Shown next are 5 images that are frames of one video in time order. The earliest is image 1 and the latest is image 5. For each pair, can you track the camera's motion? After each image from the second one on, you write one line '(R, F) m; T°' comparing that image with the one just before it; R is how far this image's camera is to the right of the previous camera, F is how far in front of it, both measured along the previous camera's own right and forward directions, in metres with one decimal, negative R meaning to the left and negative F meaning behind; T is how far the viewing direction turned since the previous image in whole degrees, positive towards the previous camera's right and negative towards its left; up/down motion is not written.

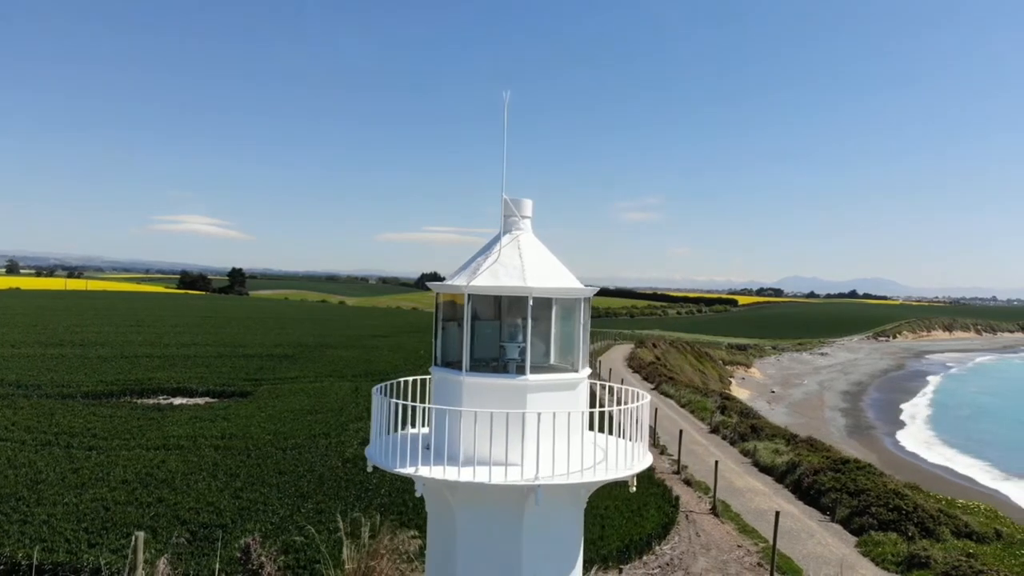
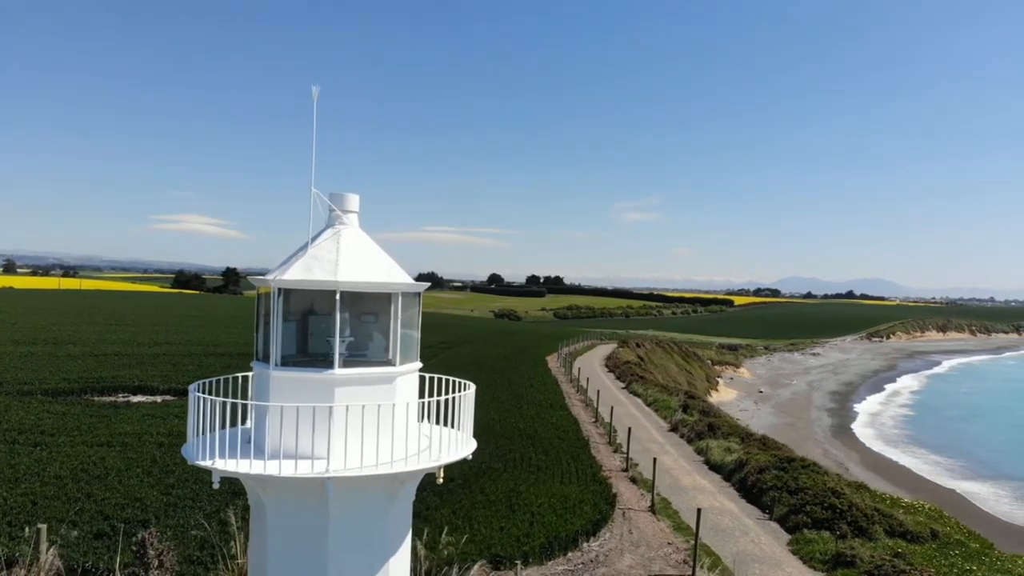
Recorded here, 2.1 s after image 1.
(+1.9, -0.1) m; 0°
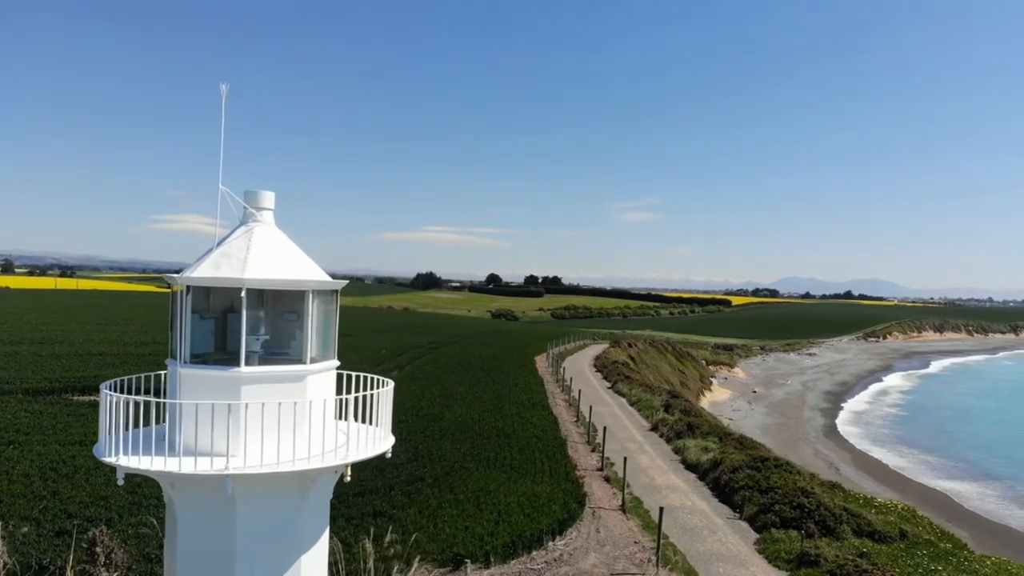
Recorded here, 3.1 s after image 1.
(+0.9, 0.0) m; 0°
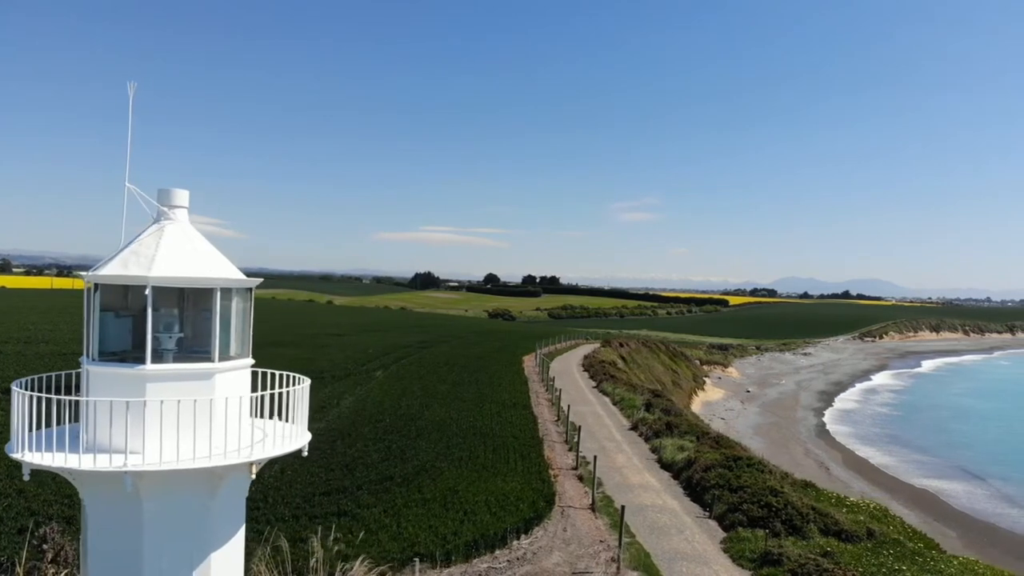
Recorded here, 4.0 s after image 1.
(+0.9, 0.0) m; 0°
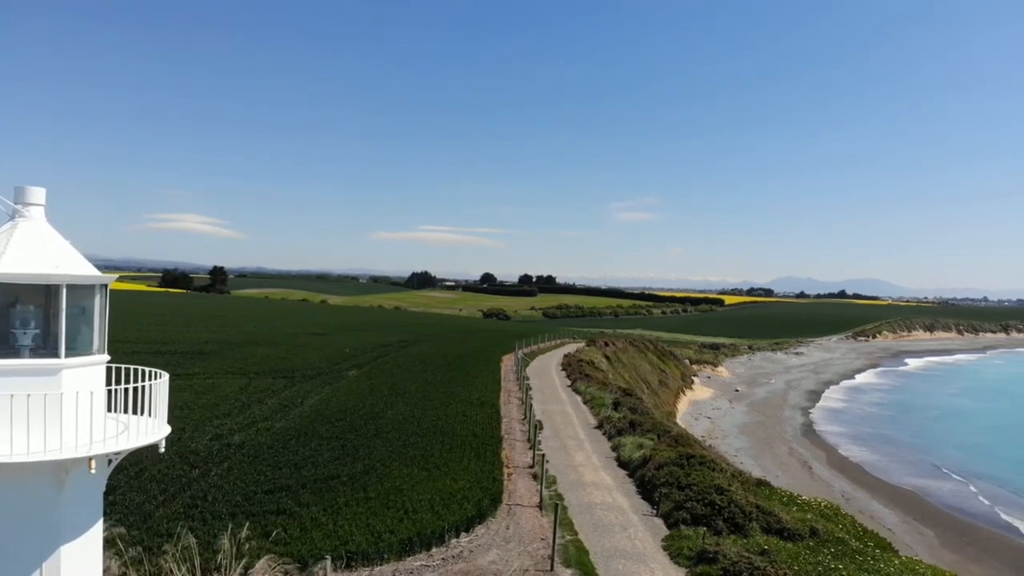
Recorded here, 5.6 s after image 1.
(+1.6, -0.1) m; 0°
